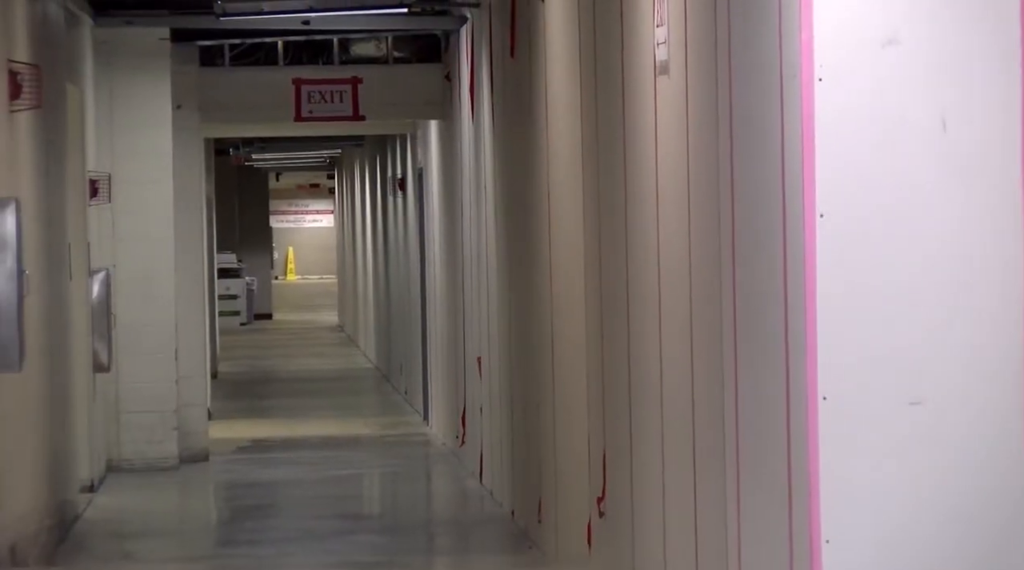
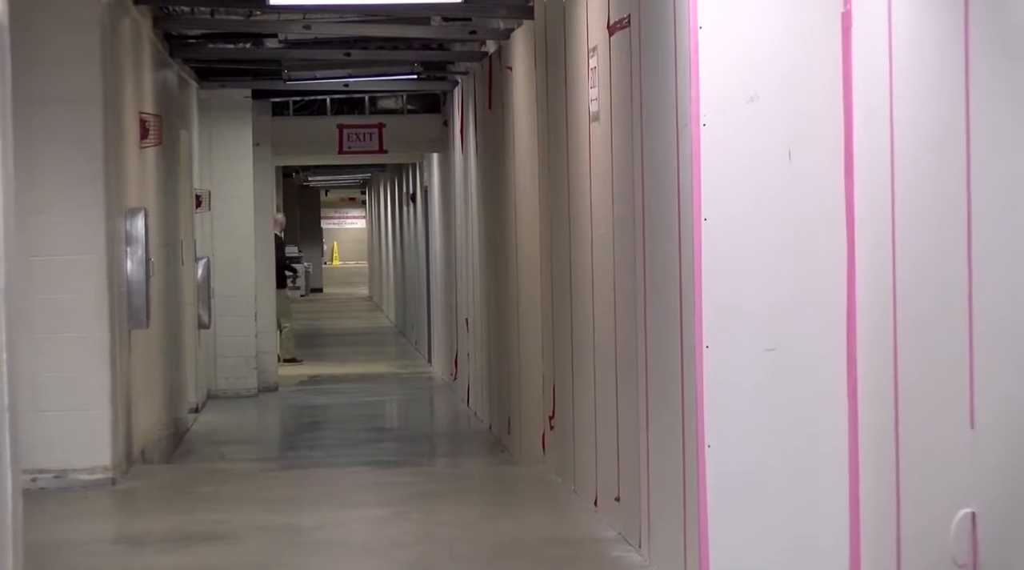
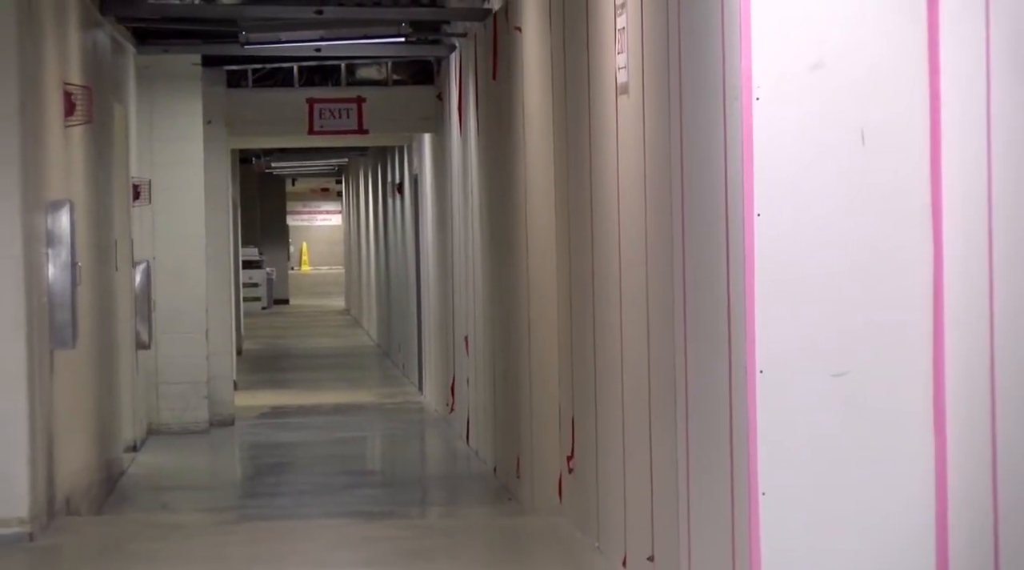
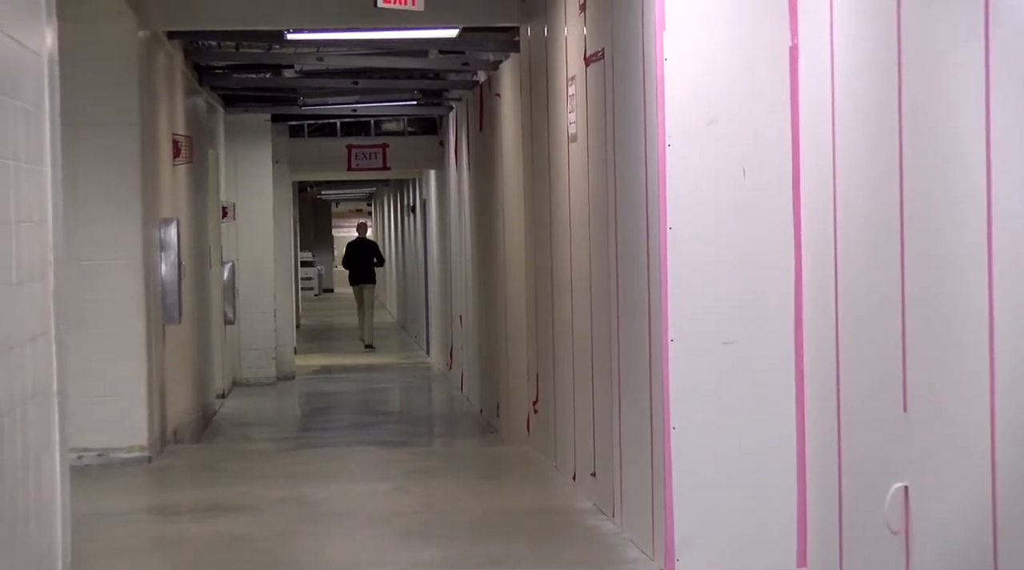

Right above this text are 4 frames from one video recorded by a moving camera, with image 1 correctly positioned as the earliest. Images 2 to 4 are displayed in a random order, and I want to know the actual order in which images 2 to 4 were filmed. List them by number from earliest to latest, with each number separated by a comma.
3, 2, 4
